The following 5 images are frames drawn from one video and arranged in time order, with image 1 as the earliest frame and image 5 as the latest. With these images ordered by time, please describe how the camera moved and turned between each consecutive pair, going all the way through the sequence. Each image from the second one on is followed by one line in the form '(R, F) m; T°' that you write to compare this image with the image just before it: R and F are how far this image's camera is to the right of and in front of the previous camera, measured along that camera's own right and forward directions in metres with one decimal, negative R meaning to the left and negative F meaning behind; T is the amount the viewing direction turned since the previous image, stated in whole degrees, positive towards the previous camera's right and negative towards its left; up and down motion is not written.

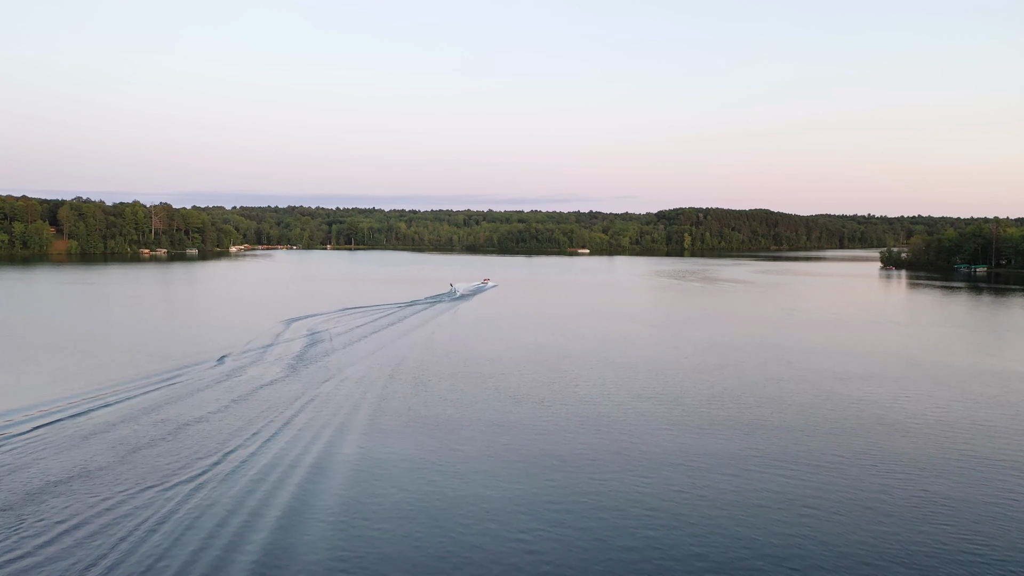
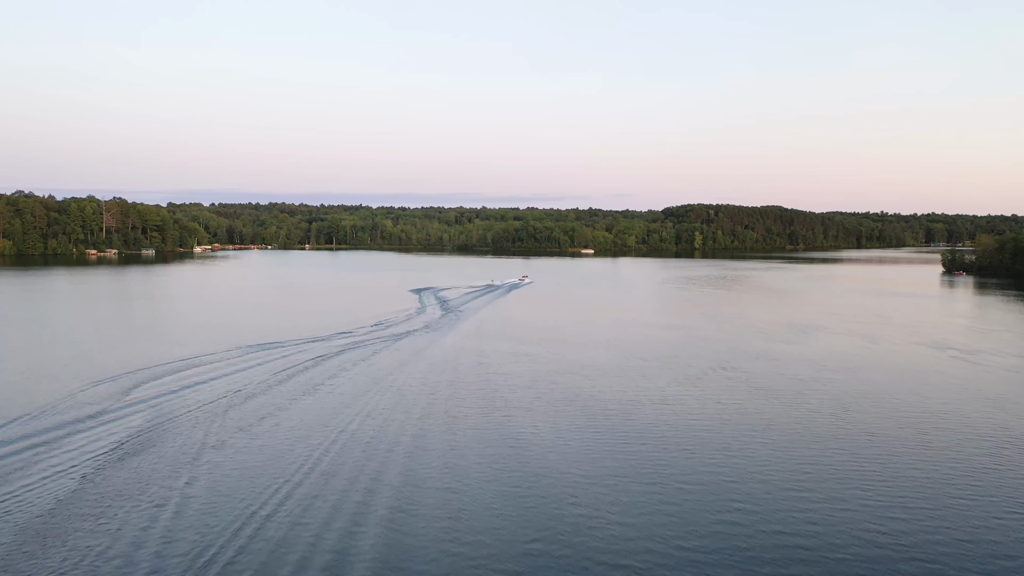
(-0.5, +11.7) m; +1°
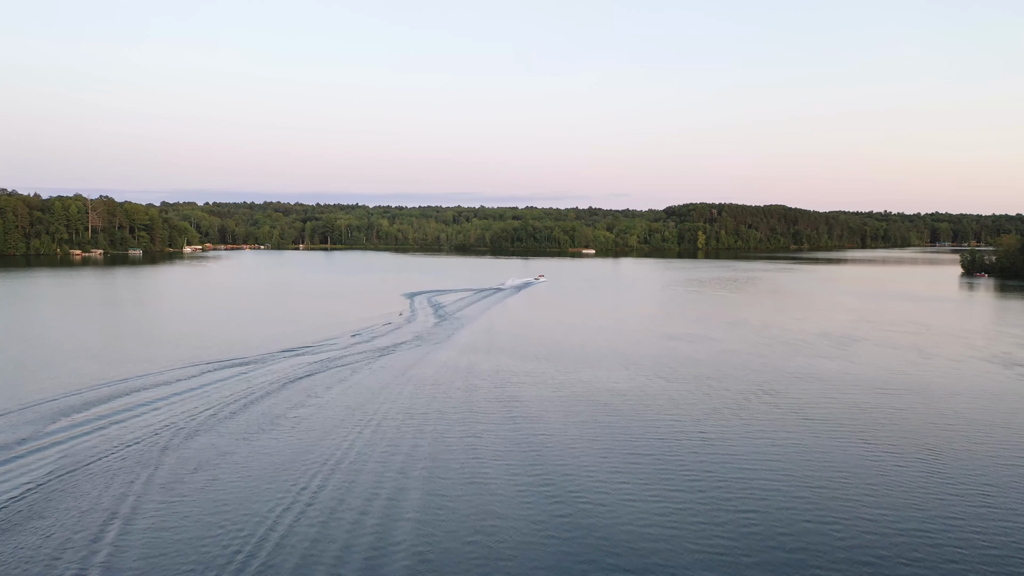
(-0.1, +3.0) m; 0°
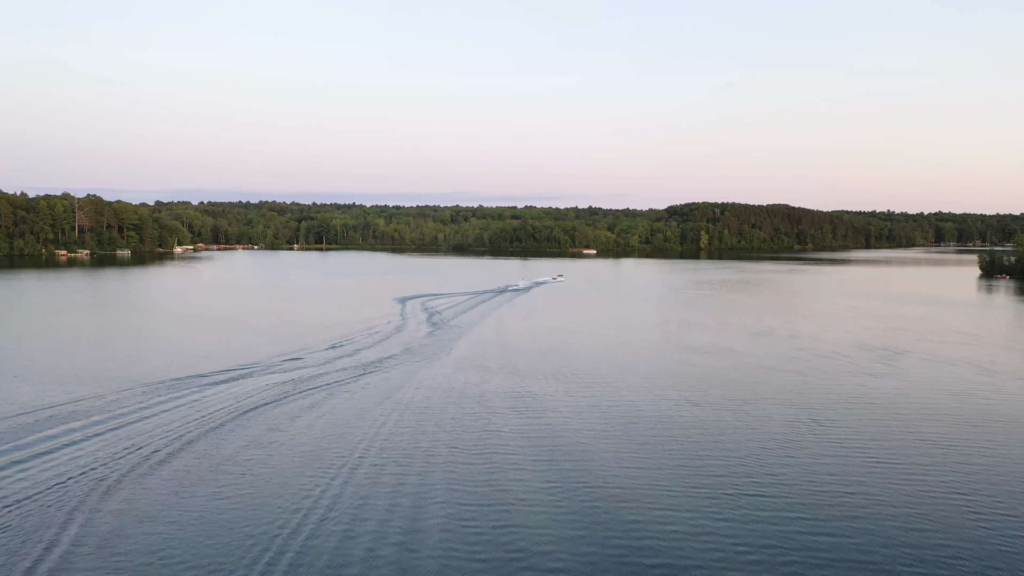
(-0.1, +2.6) m; 0°
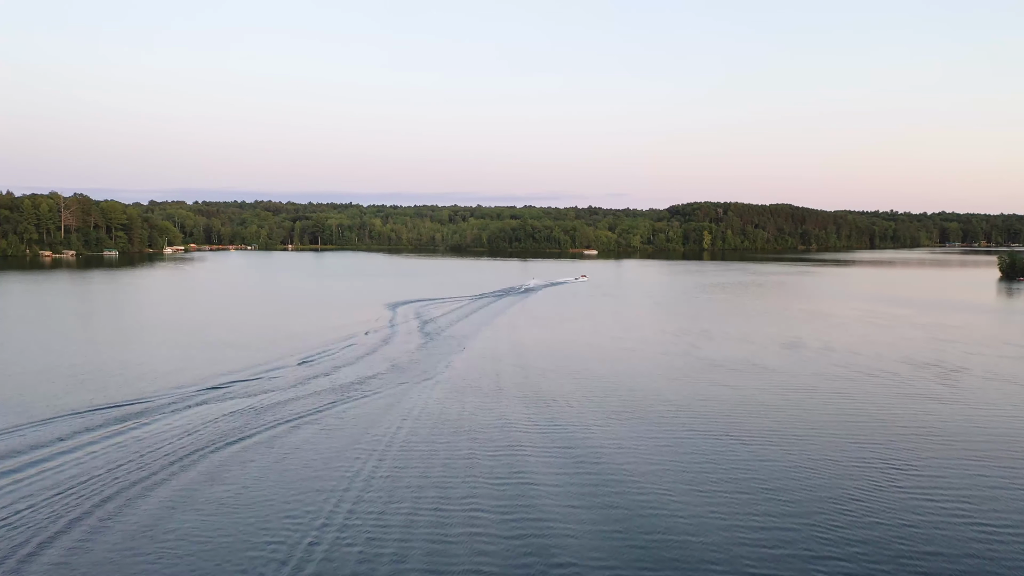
(-0.1, +2.6) m; 0°
